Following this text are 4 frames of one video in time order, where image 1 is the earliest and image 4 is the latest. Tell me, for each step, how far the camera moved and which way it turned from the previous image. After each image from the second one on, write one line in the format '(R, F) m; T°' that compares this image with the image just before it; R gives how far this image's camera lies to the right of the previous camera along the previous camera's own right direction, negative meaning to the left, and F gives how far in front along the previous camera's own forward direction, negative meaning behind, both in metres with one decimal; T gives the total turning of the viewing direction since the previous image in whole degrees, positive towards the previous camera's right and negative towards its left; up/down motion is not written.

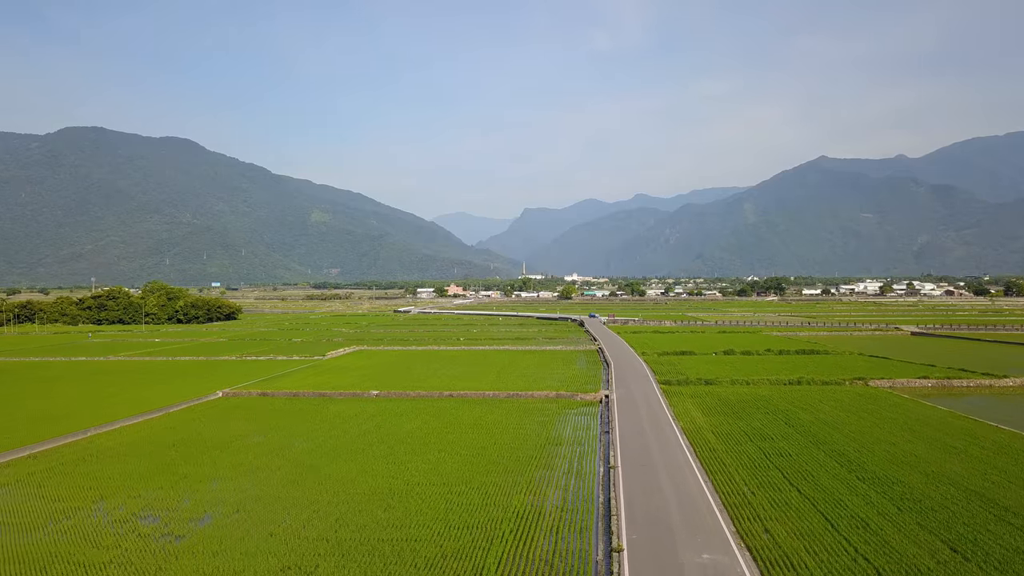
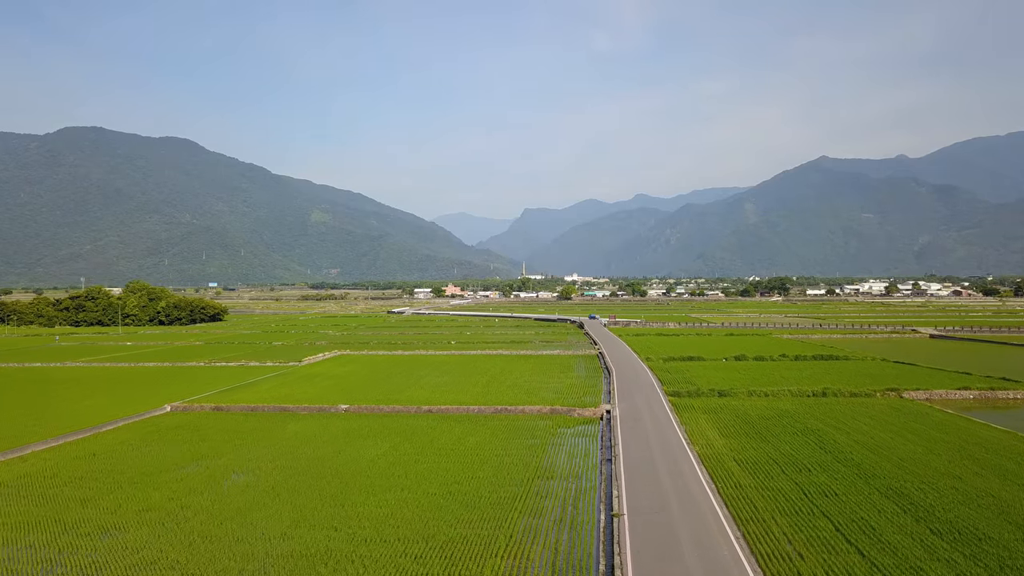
(+0.4, +2.5) m; 0°
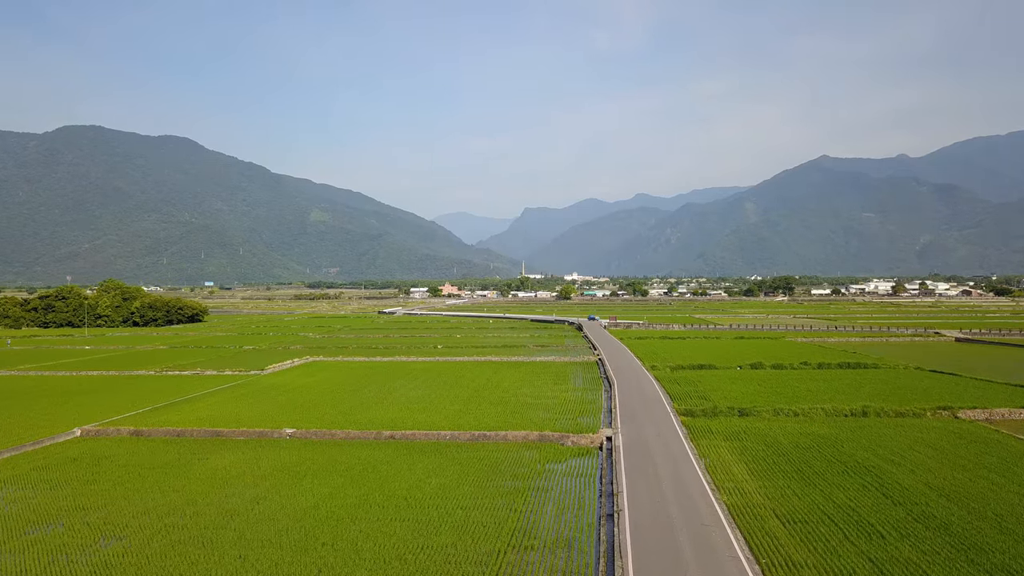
(+0.5, +3.1) m; 0°
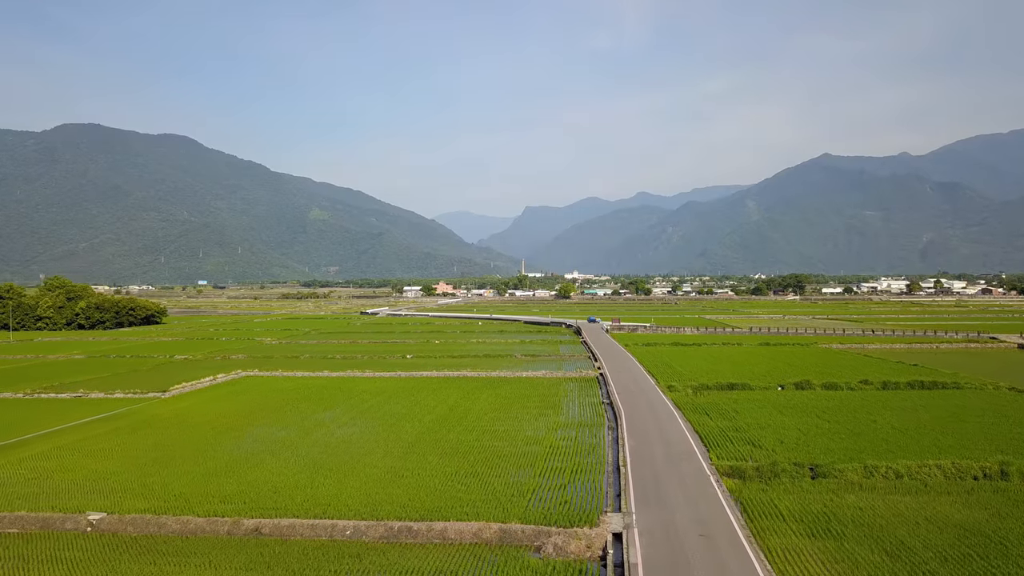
(+0.8, +5.8) m; 0°
